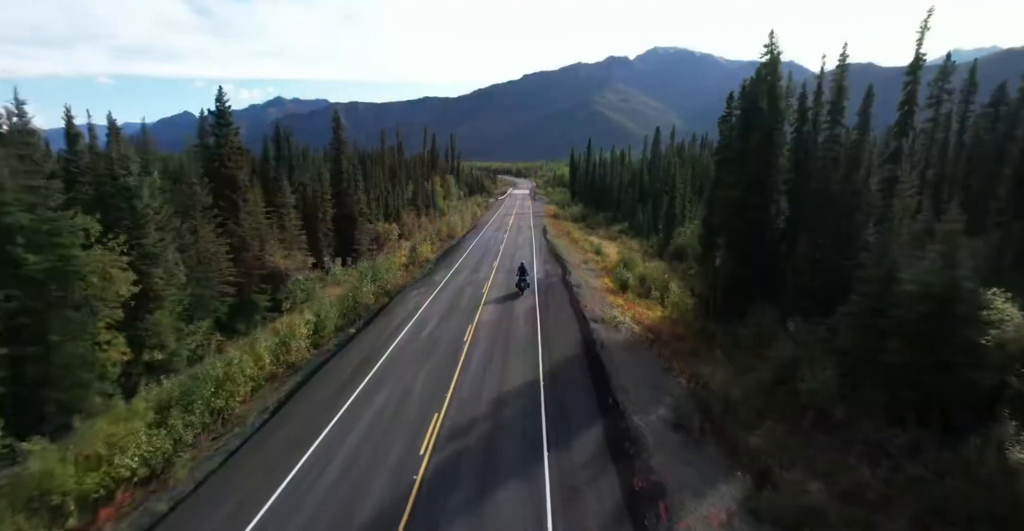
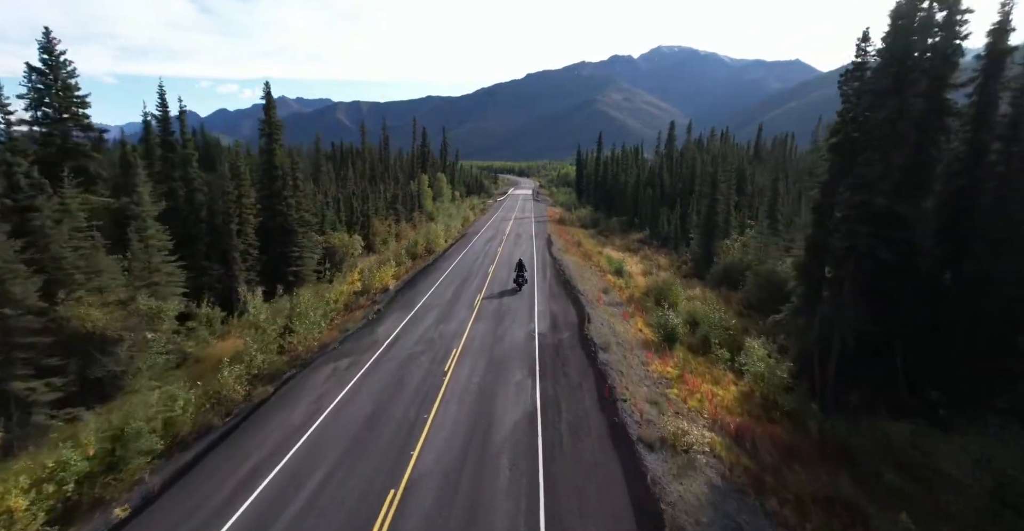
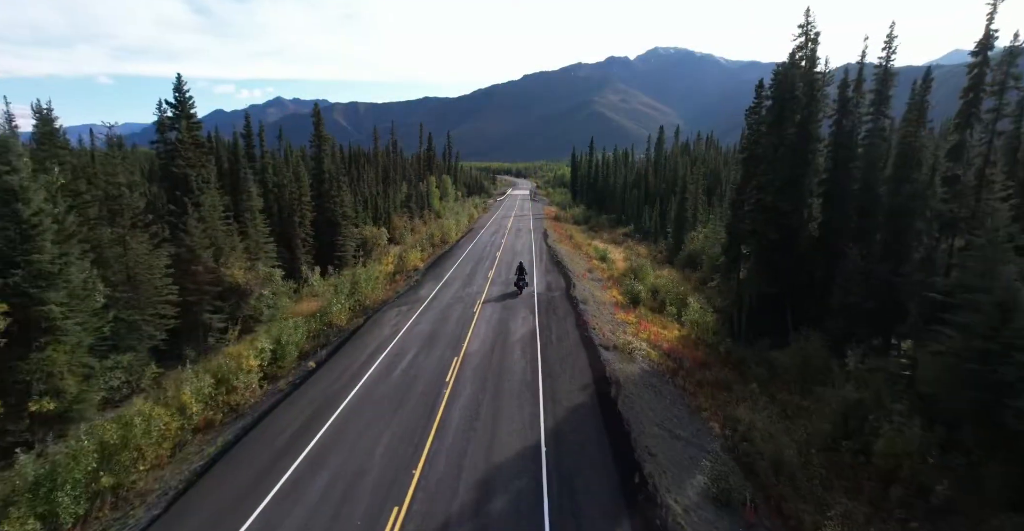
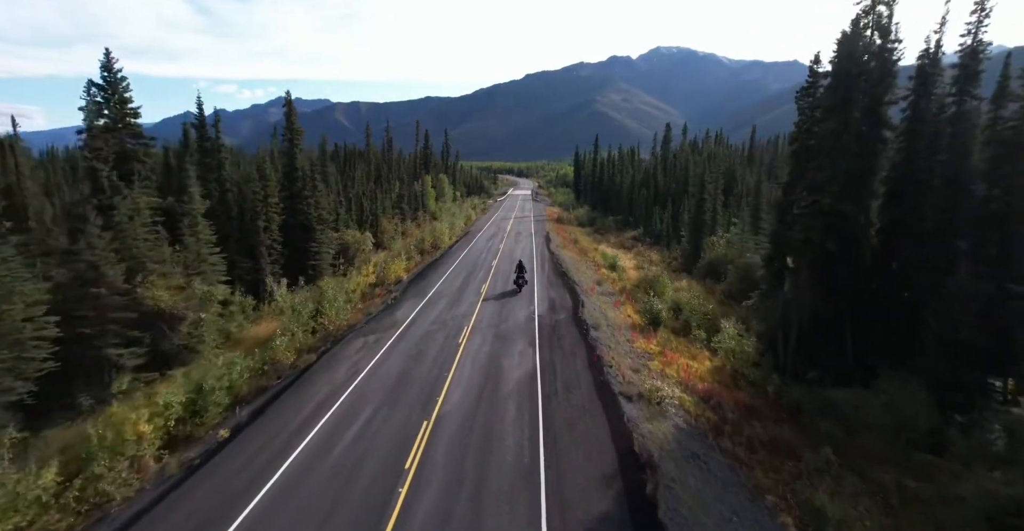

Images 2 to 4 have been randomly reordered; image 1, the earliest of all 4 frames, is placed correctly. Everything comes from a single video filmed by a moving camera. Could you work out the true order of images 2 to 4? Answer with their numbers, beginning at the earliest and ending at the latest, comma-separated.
3, 4, 2
